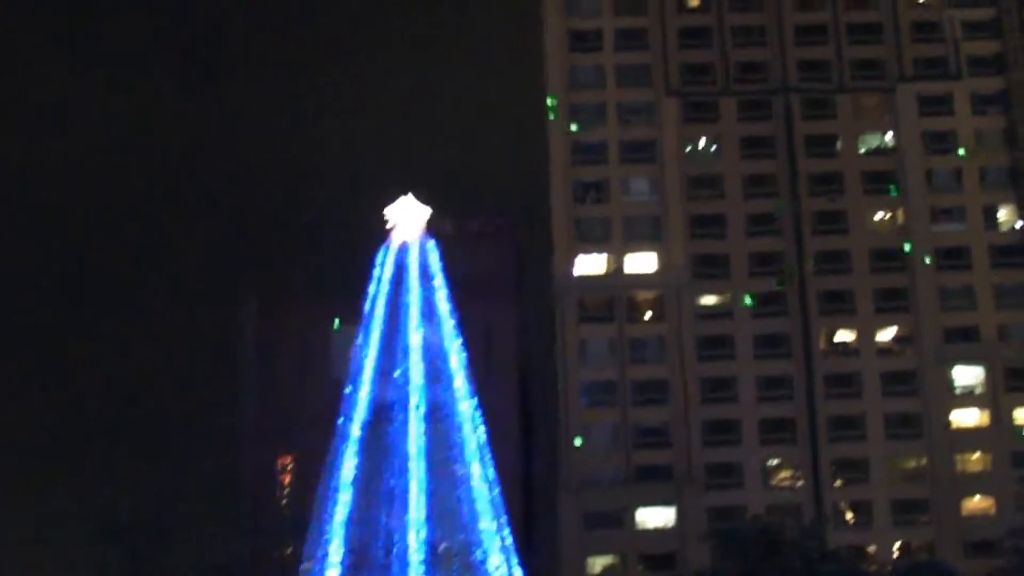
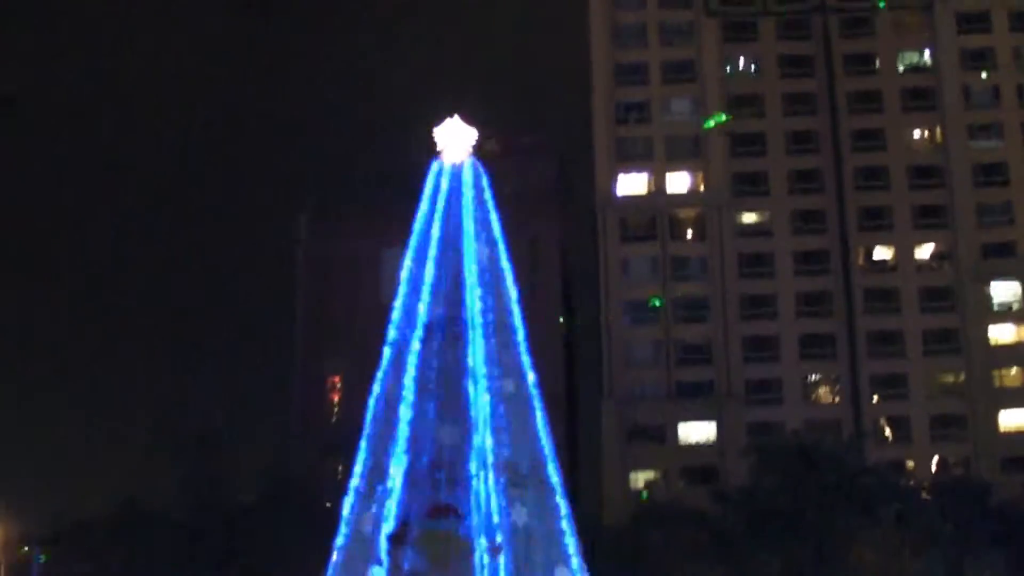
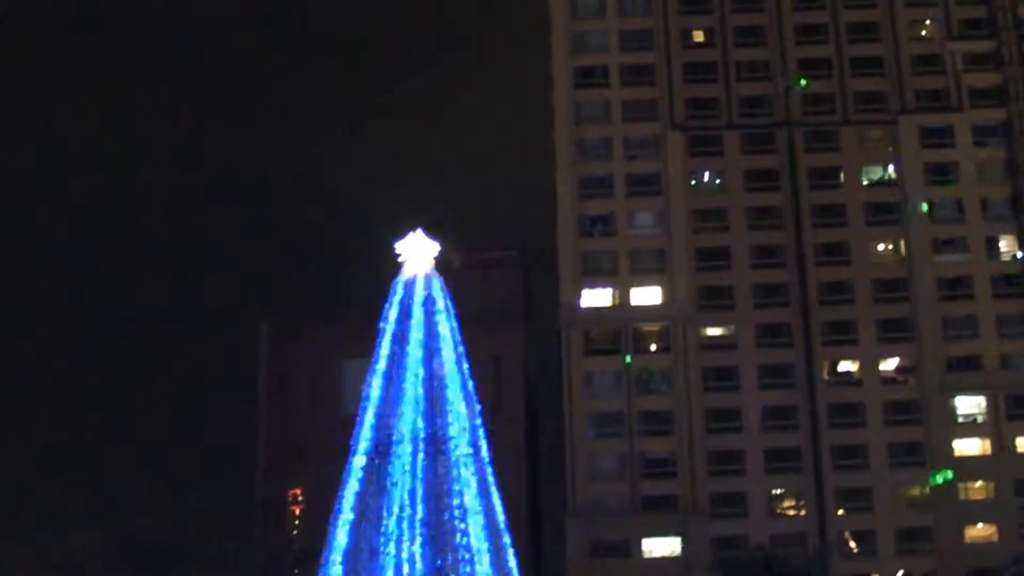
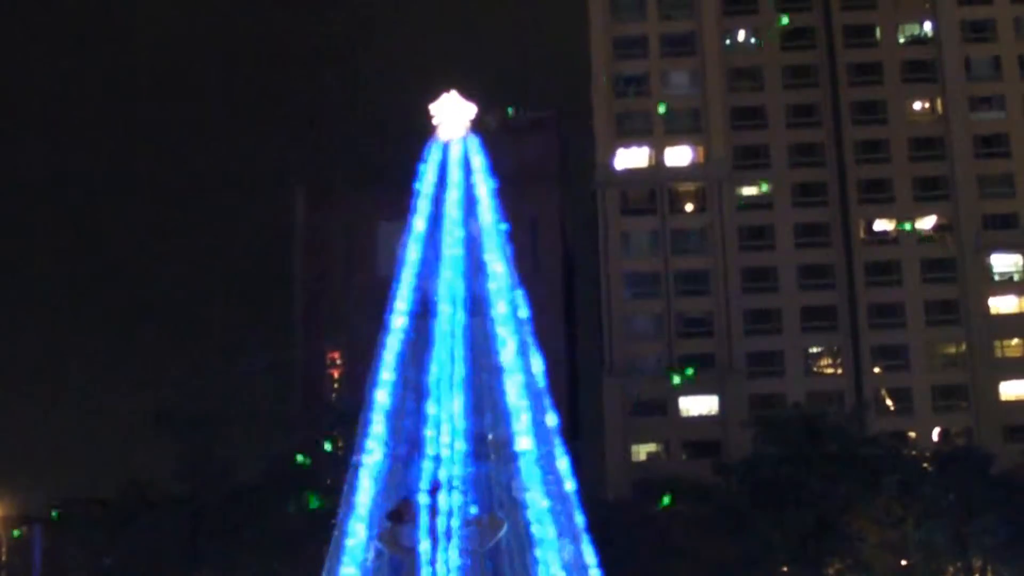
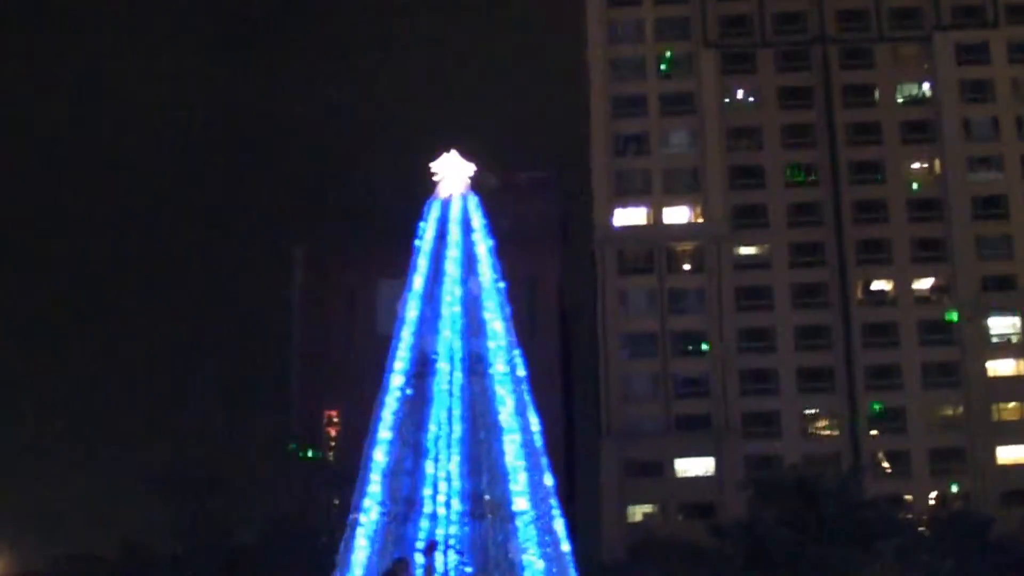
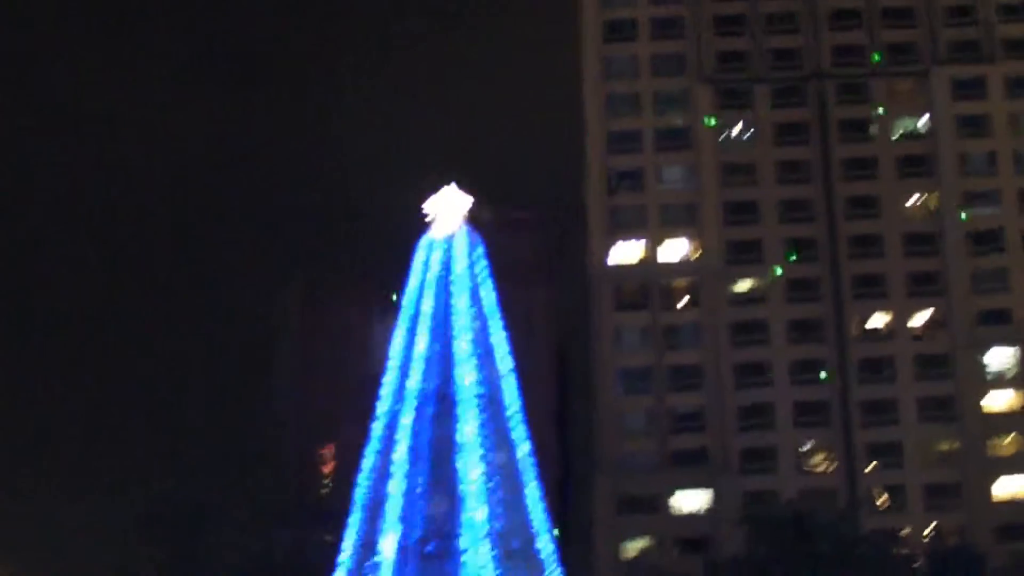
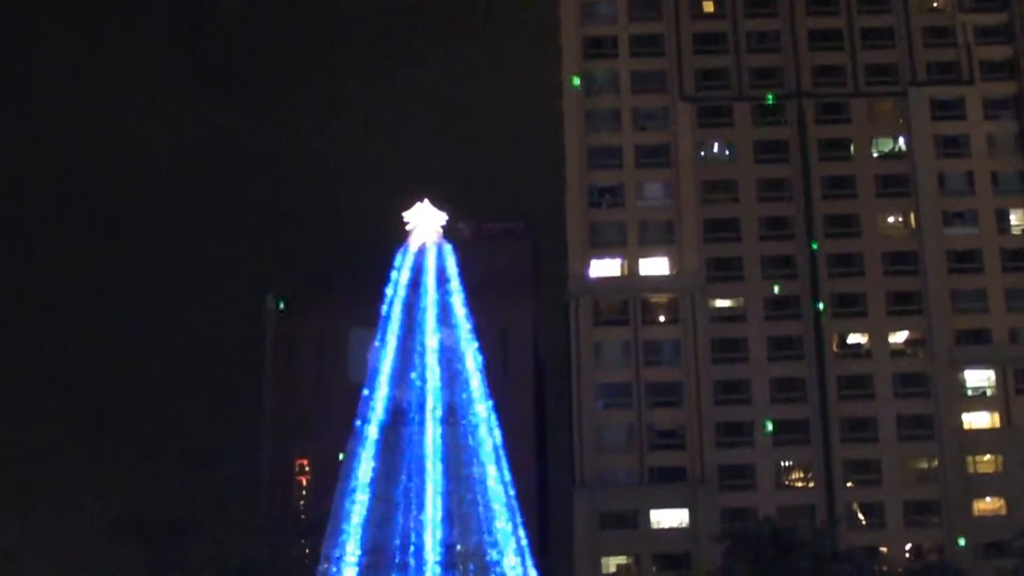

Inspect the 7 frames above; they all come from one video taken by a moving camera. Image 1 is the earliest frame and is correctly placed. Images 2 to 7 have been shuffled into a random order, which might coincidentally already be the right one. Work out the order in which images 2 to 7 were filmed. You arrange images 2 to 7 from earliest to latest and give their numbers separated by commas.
3, 7, 6, 5, 2, 4
